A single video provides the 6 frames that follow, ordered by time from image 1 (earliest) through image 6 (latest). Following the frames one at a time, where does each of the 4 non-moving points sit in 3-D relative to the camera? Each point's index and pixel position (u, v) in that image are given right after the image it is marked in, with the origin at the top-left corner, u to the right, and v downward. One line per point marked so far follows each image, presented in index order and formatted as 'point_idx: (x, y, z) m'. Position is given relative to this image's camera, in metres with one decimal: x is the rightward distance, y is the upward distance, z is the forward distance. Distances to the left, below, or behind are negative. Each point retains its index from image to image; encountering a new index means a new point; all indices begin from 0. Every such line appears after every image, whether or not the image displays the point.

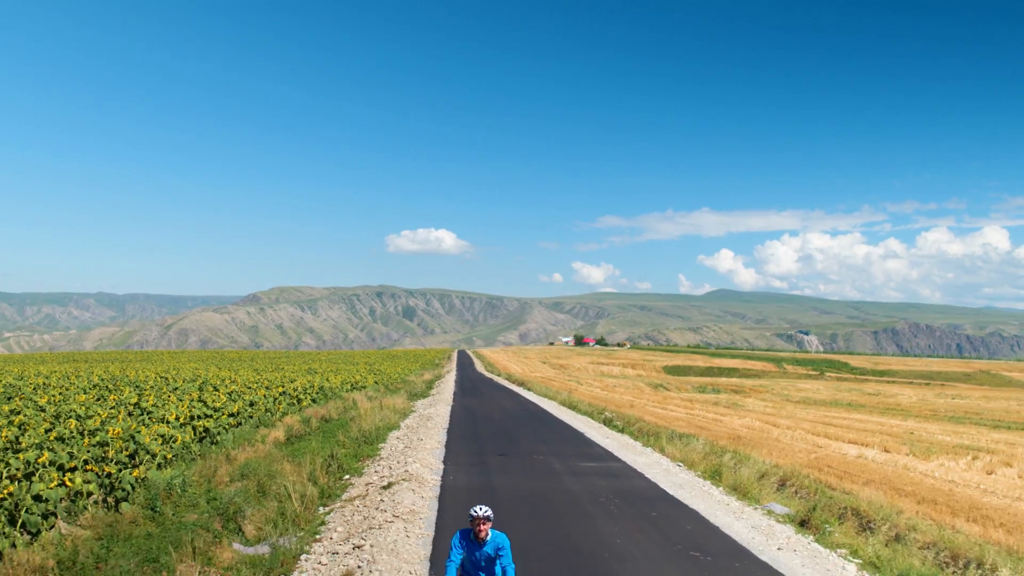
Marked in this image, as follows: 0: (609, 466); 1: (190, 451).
0: (+2.9, -5.4, +17.9) m
1: (-10.4, -5.2, +19.4) m
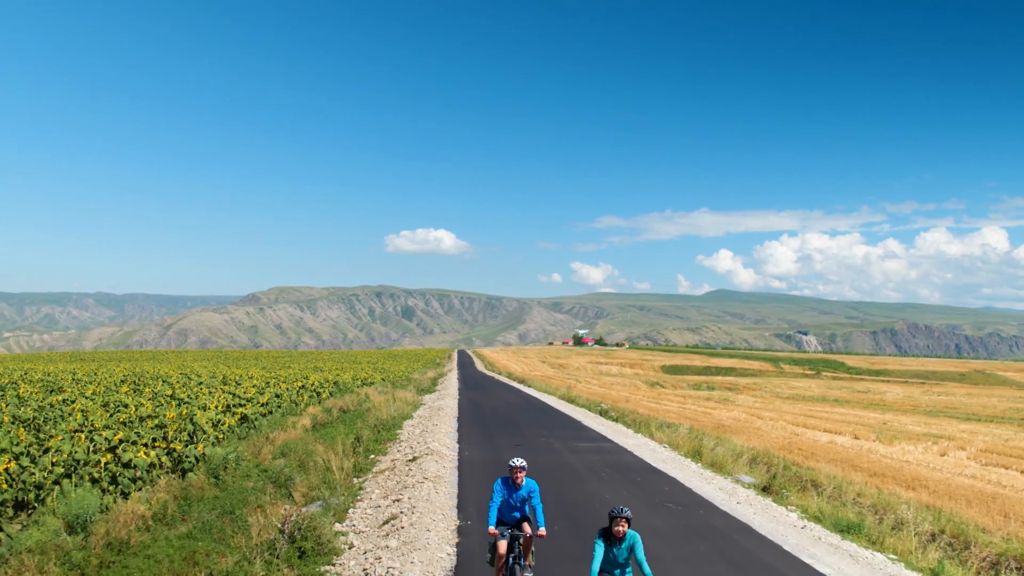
0: (+3.1, -5.4, +20.5) m
1: (-10.2, -5.3, +22.0) m
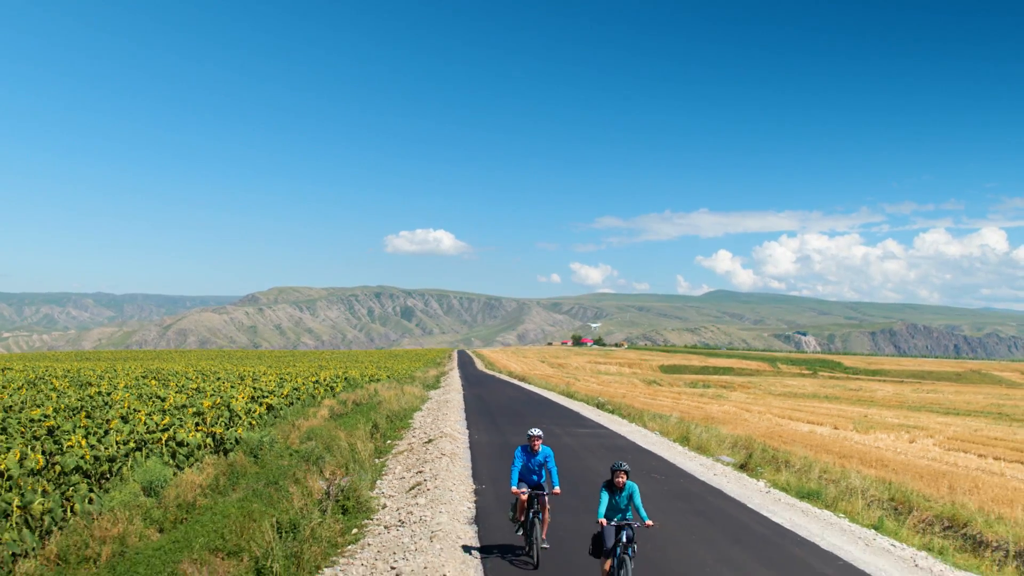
0: (+3.3, -5.5, +22.7) m
1: (-10.1, -5.3, +24.1) m
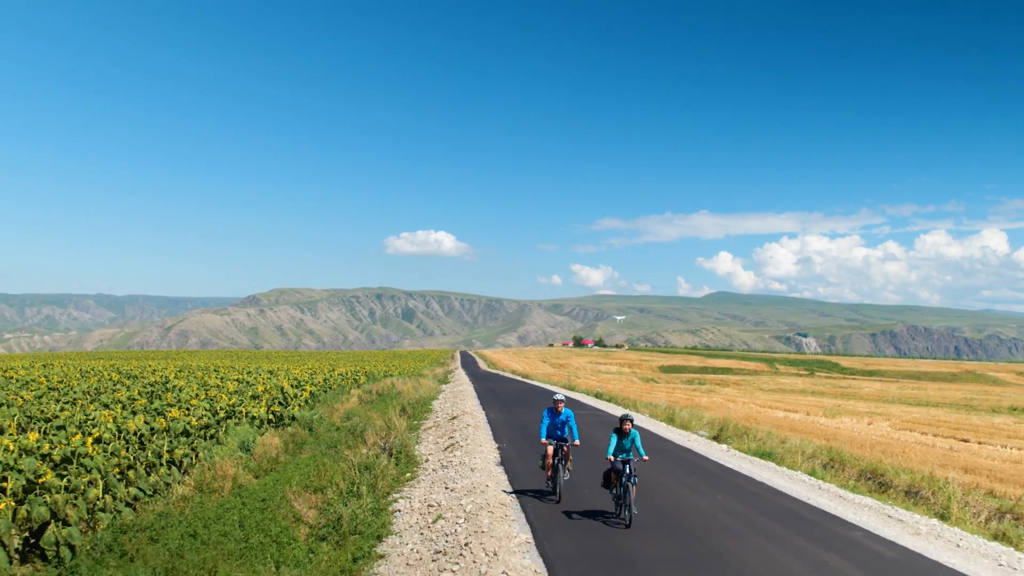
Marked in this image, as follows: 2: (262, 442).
0: (+3.7, -5.5, +26.5) m
1: (-9.6, -5.4, +28.0) m
2: (-8.0, -4.9, +19.0) m
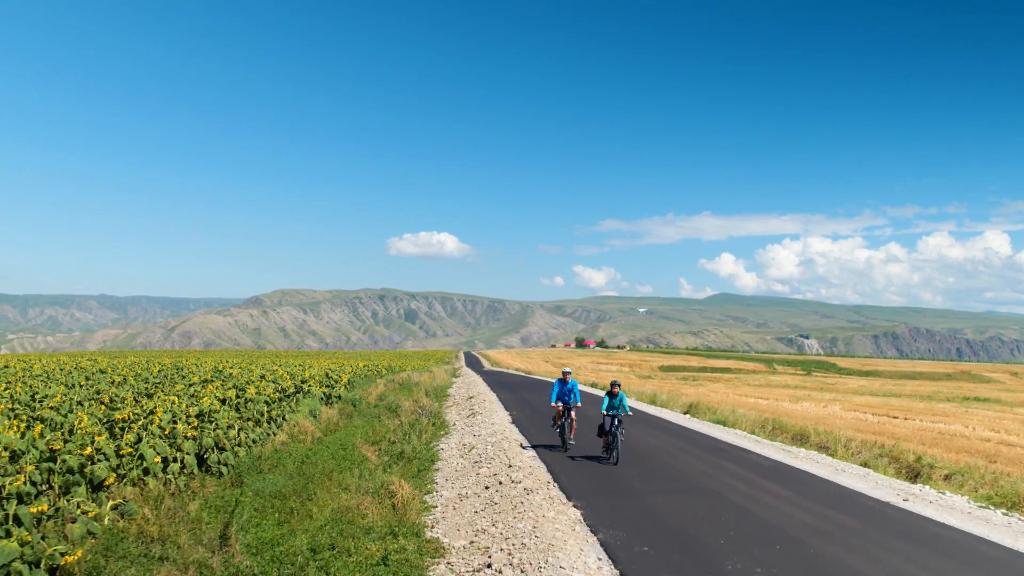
0: (+4.1, -5.6, +31.6) m
1: (-9.3, -5.5, +33.1) m
2: (-7.6, -5.0, +24.1) m
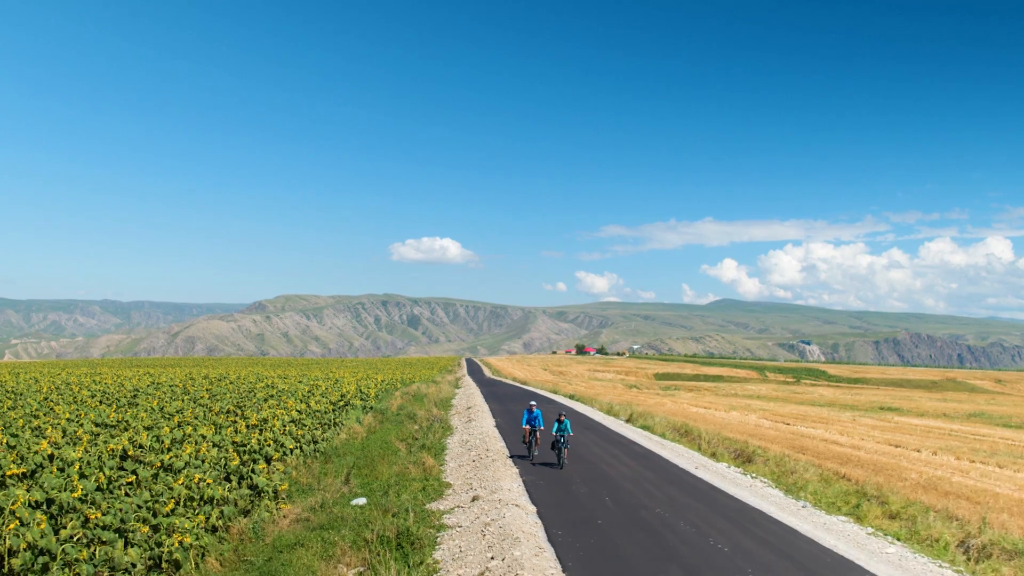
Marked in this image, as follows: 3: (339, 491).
0: (+3.3, -8.2, +41.6) m
1: (-10.1, -8.0, +43.2) m
2: (-8.5, -7.5, +34.2) m
3: (-5.6, -6.5, +19.1) m
